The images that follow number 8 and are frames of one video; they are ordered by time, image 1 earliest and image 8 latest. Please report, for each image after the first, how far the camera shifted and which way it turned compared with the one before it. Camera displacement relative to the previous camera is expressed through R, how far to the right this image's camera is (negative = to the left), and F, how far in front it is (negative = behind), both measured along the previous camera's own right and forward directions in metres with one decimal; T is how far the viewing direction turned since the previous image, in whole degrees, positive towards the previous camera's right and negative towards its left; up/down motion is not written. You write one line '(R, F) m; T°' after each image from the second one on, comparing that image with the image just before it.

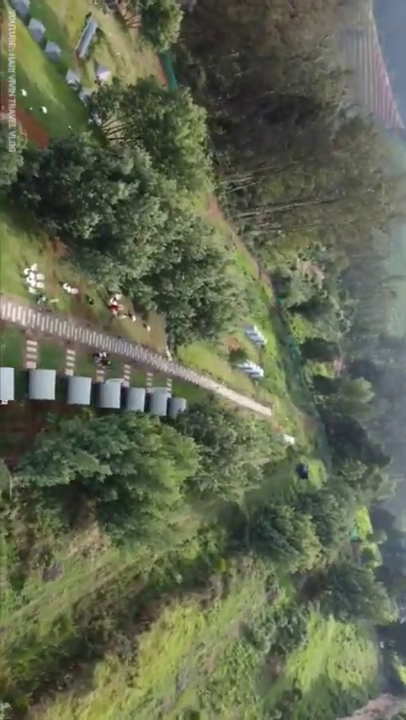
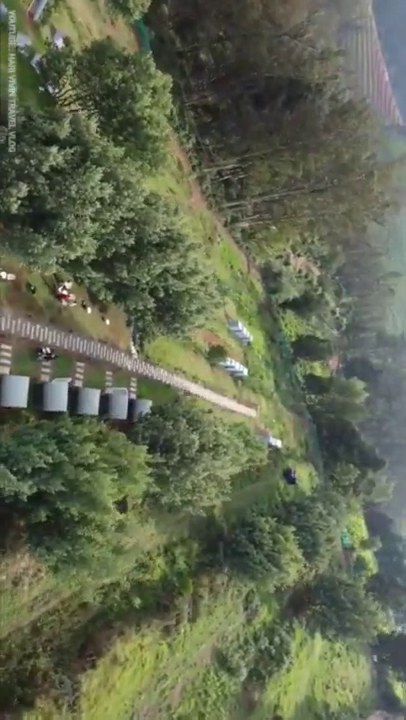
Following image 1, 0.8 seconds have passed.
(+1.6, +3.4) m; 0°
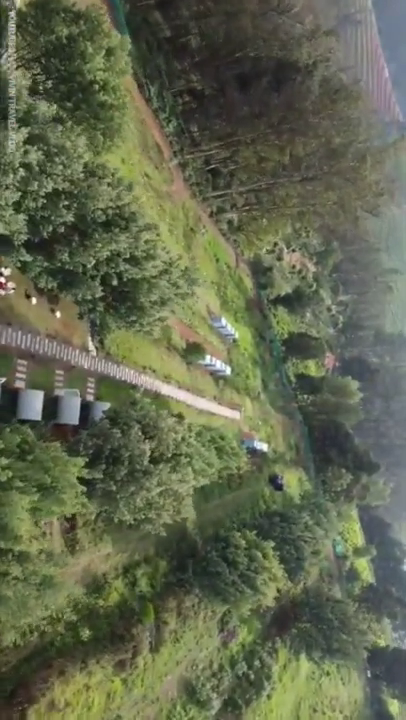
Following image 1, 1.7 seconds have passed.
(+1.6, +3.3) m; 0°
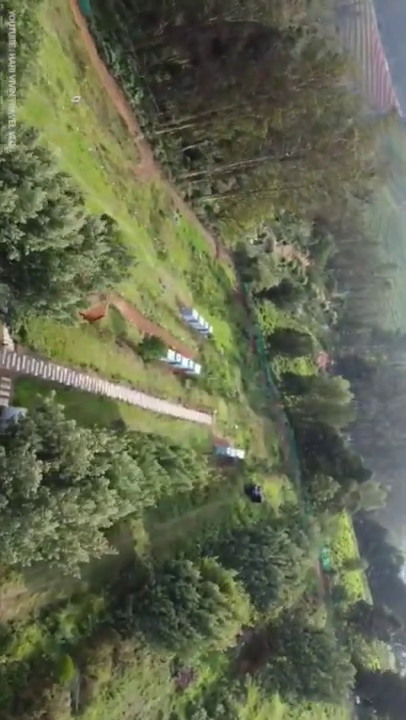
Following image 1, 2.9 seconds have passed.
(+2.3, +5.0) m; 0°
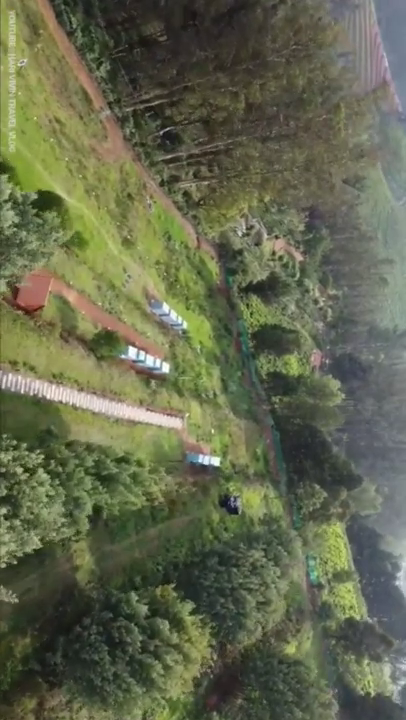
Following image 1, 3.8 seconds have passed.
(+1.9, +4.0) m; 0°
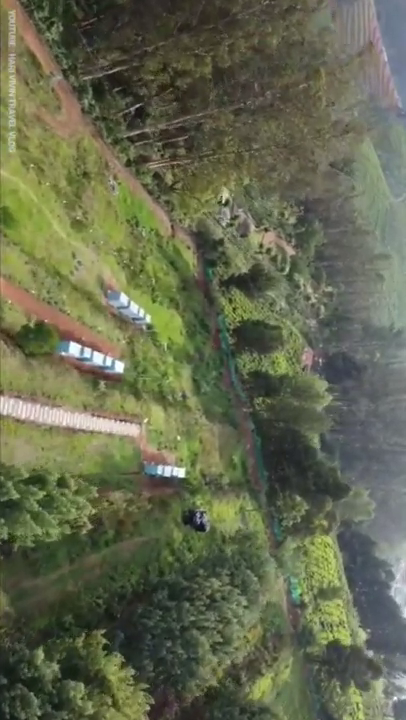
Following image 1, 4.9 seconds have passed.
(+2.1, +4.6) m; 0°
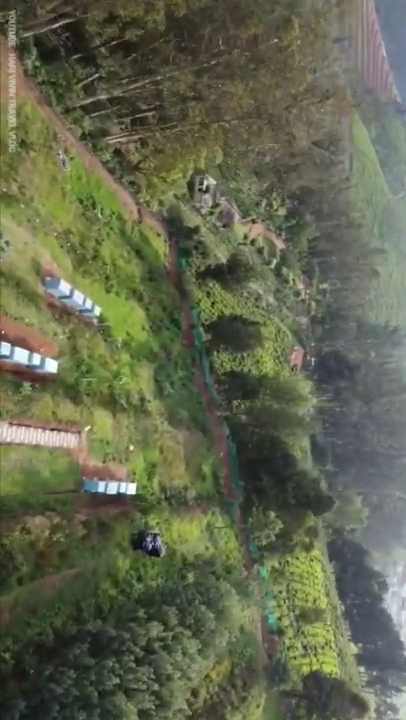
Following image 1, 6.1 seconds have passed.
(+2.3, +5.0) m; 0°
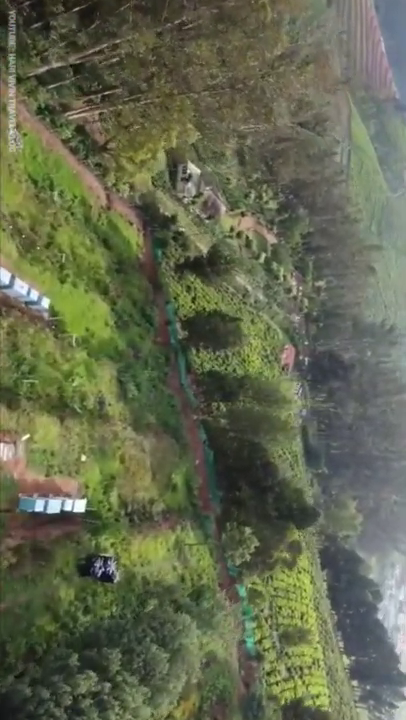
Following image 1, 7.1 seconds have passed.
(+1.8, +3.9) m; 0°
